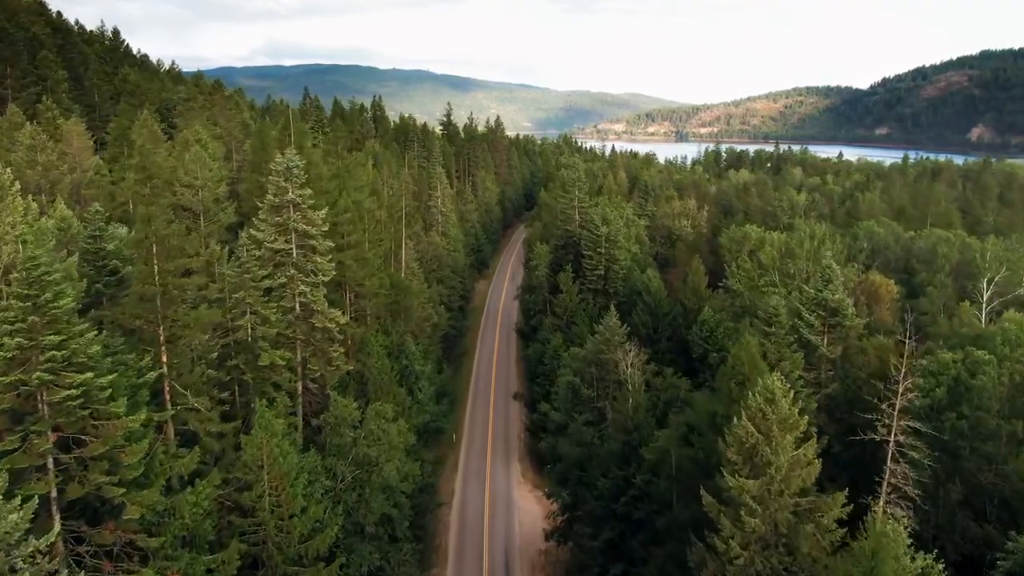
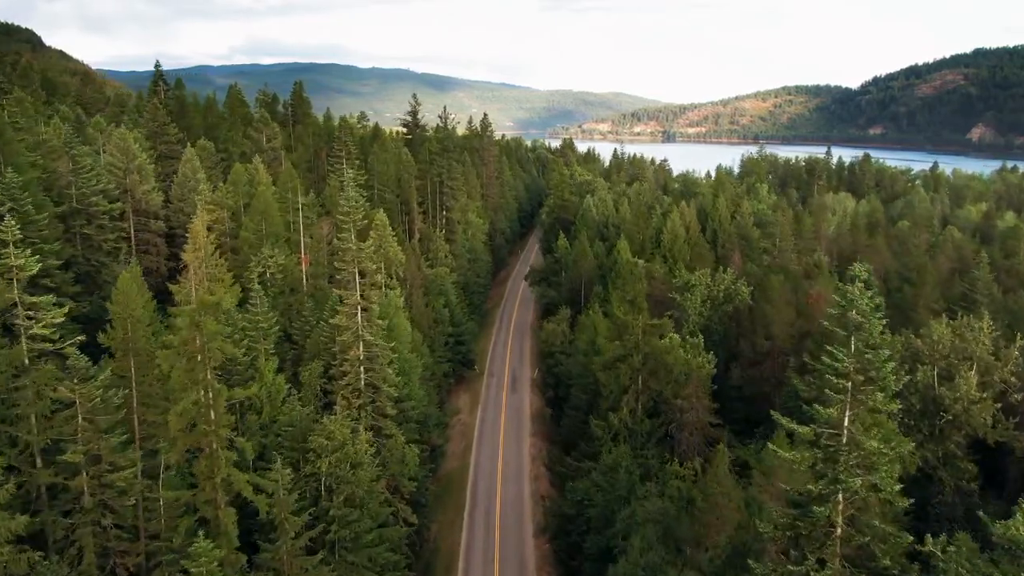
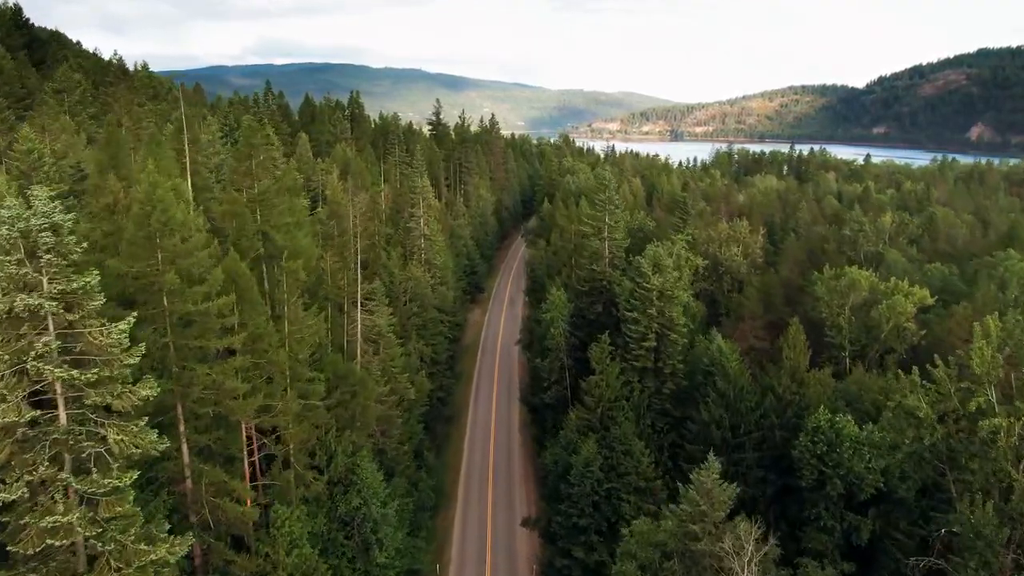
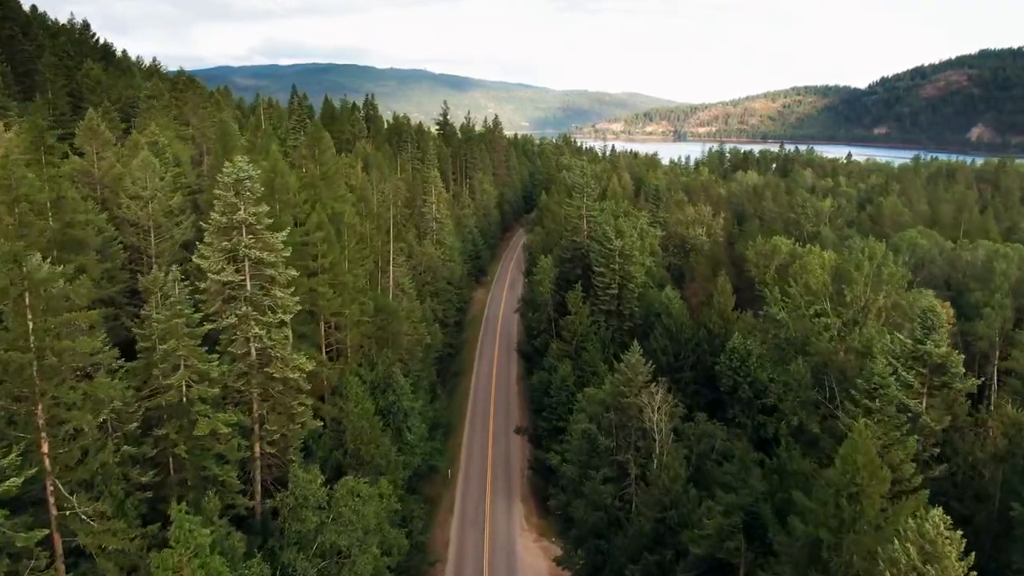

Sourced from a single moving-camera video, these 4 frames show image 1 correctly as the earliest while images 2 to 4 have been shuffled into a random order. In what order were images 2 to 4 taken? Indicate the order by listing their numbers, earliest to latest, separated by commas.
4, 3, 2
